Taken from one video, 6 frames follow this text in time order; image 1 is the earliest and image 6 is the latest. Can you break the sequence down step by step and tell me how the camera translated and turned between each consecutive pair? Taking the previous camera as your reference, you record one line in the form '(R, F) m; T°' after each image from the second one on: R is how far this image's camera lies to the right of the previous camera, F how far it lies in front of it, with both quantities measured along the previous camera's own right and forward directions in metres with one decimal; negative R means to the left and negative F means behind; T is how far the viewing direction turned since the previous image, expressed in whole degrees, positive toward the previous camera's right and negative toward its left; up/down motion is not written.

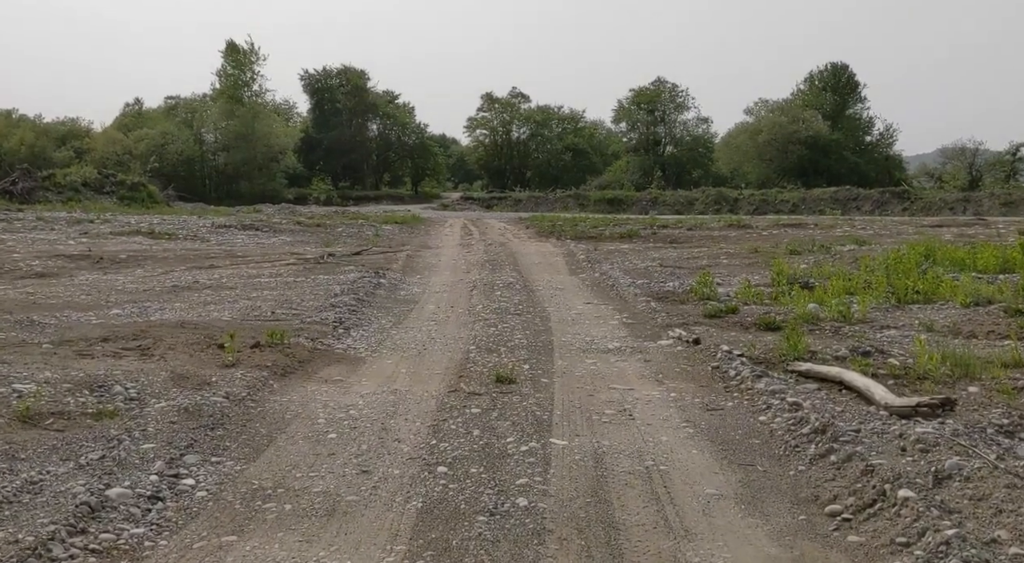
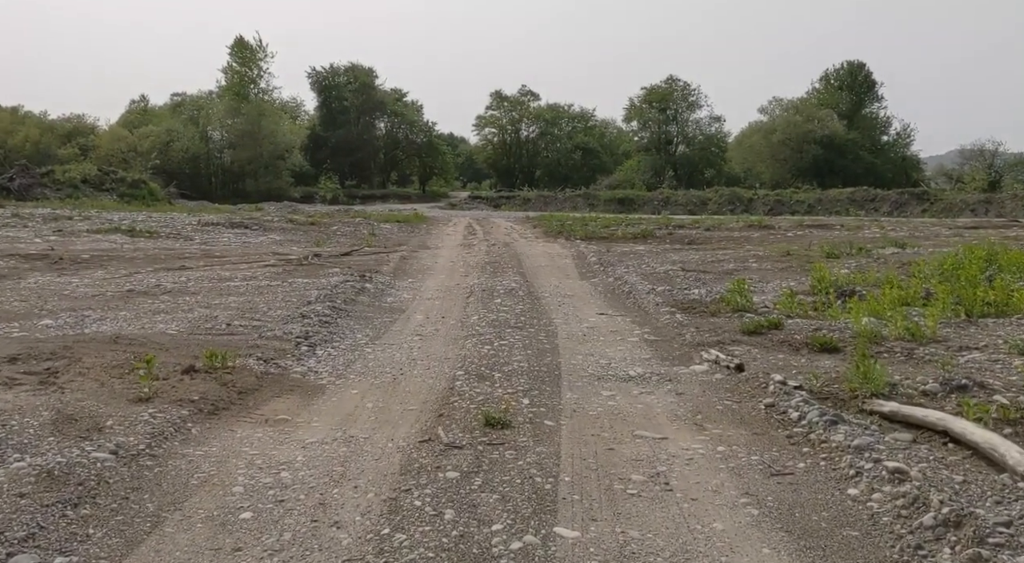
(+0.1, +2.1) m; -1°
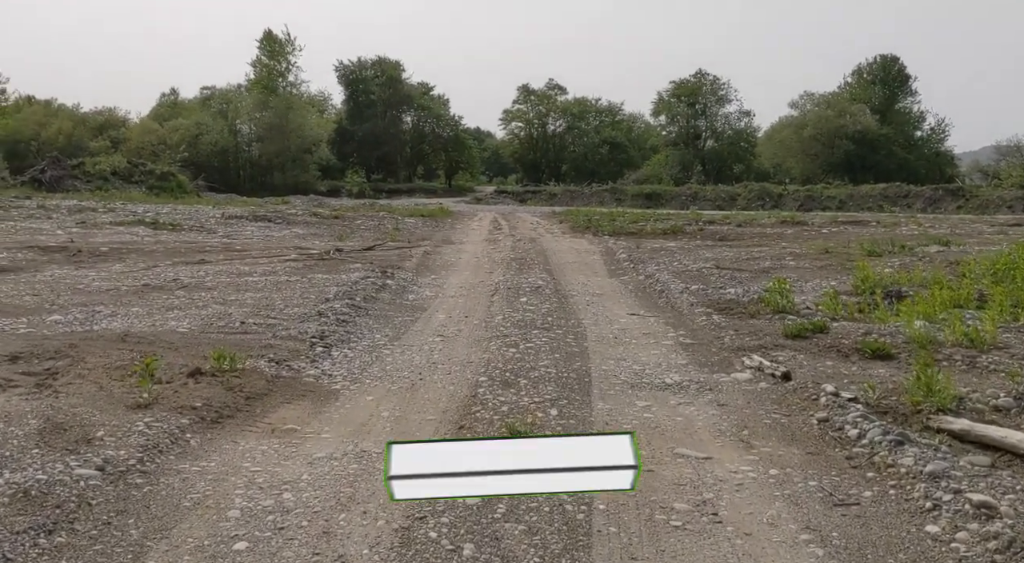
(0.0, +0.6) m; -2°
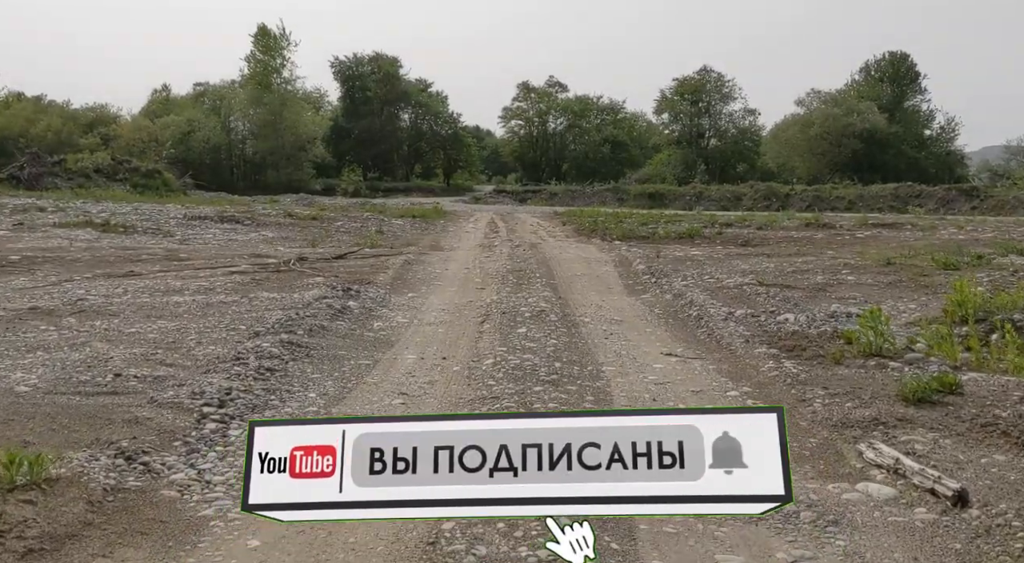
(+0.1, +3.3) m; 0°
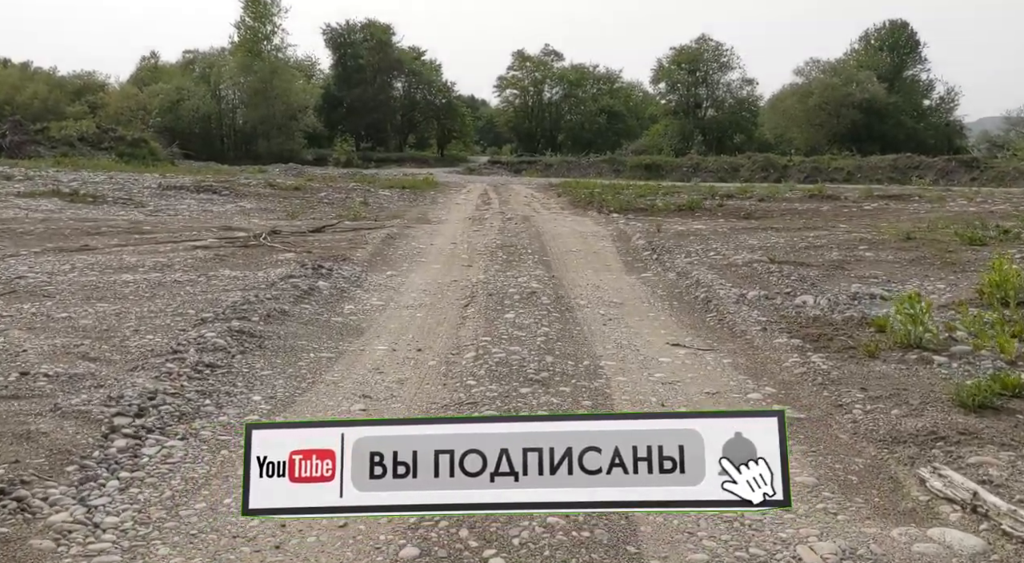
(+0.1, +1.2) m; 0°
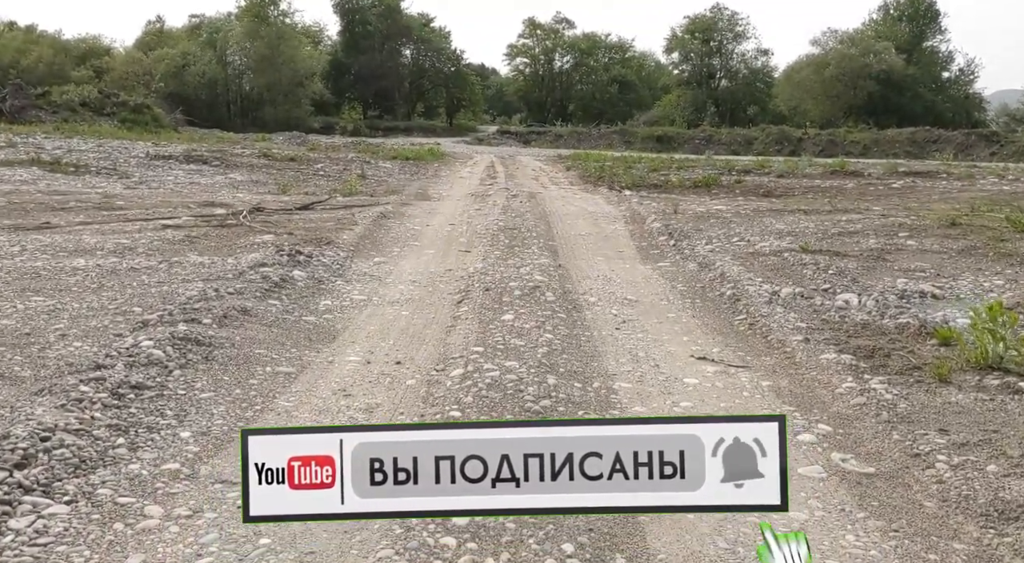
(+0.1, +1.3) m; -1°
